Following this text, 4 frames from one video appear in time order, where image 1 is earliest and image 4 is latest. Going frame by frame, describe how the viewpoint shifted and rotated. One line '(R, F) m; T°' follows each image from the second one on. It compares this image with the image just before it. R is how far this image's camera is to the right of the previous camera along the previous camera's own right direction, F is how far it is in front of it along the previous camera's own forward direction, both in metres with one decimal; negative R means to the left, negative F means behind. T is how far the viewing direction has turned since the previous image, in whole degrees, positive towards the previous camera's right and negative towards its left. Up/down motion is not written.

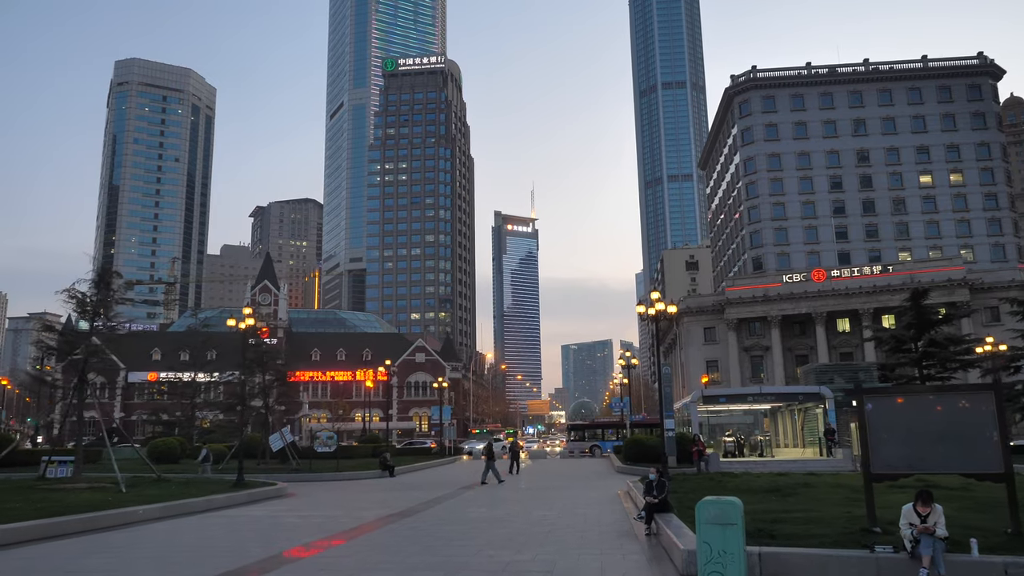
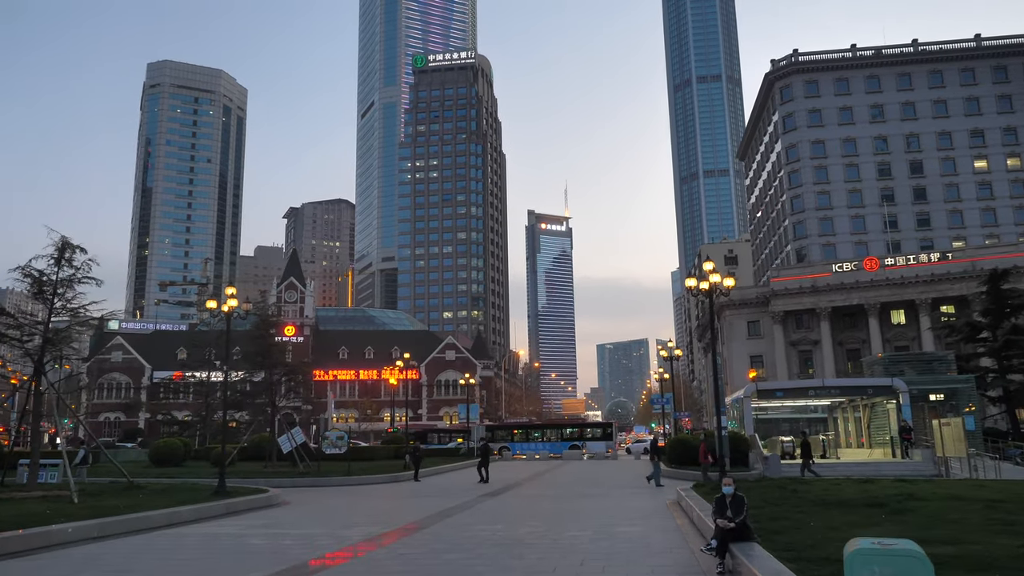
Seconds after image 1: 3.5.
(+0.2, +3.5) m; -2°
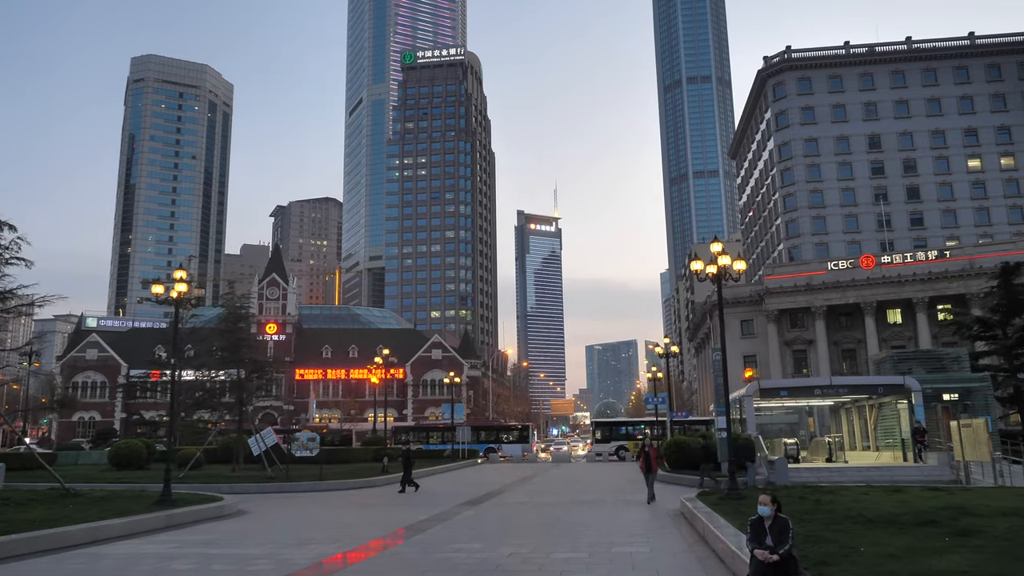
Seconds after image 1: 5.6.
(+0.1, +2.1) m; +1°
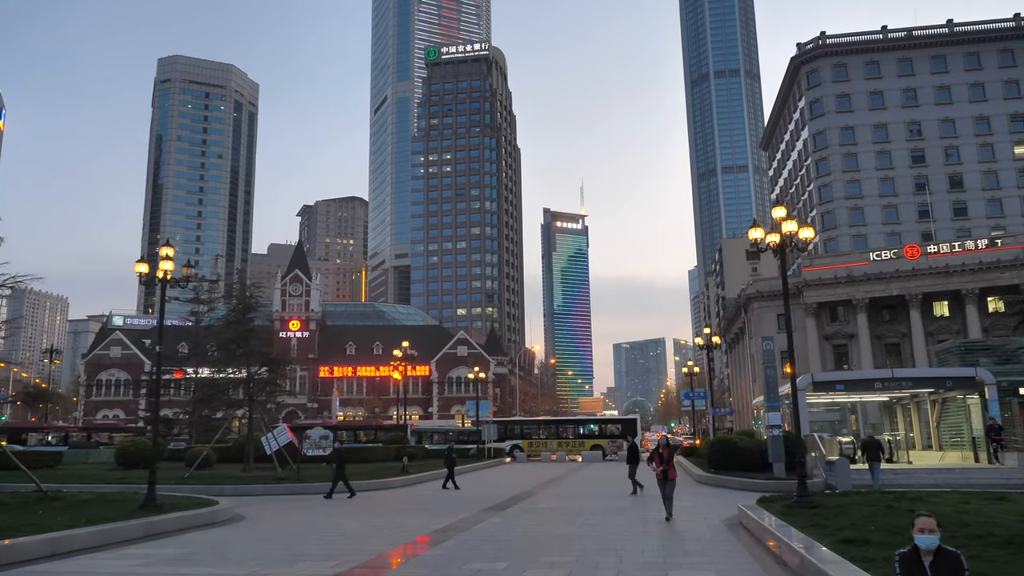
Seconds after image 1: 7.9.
(0.0, +2.2) m; -2°
